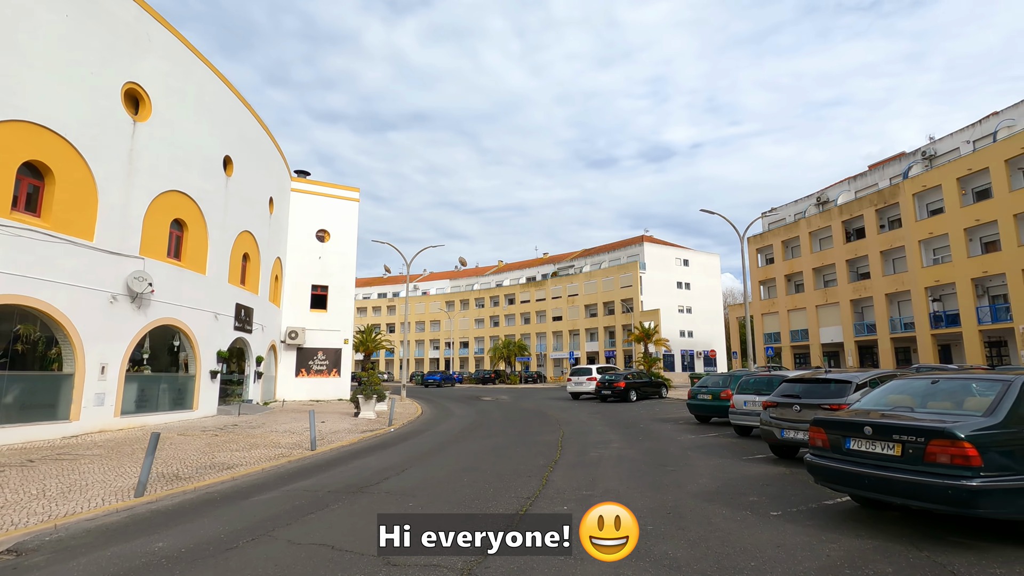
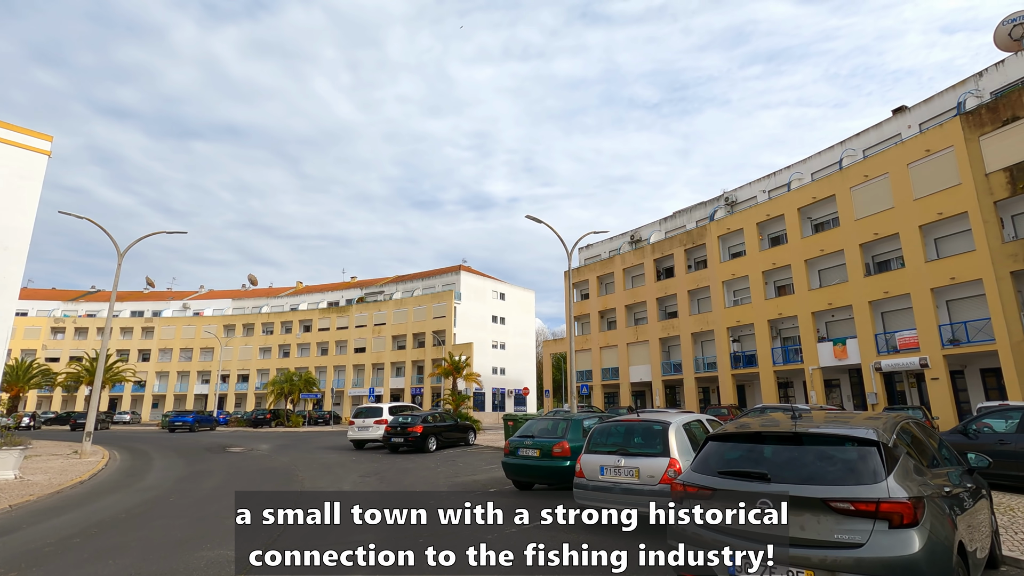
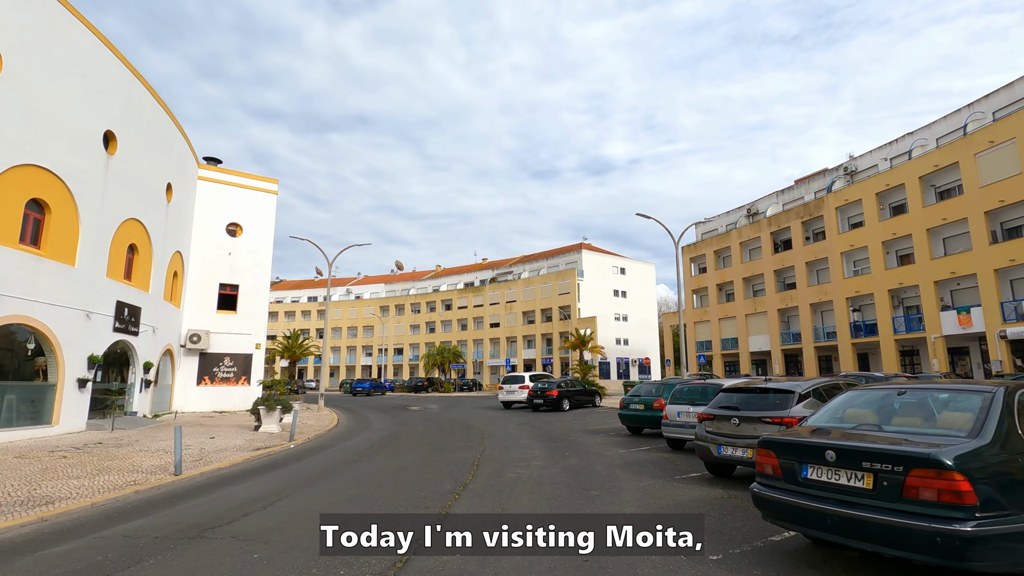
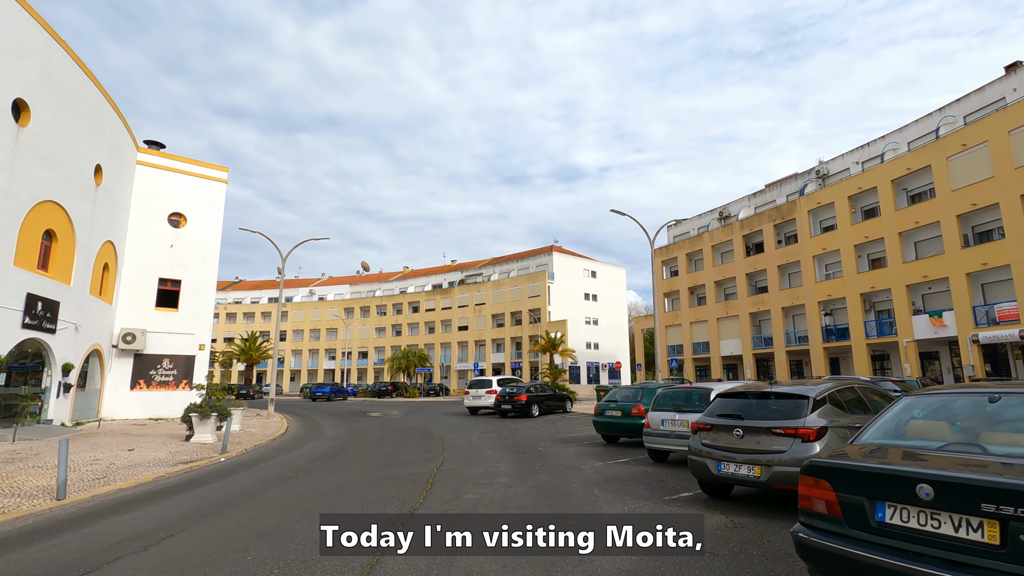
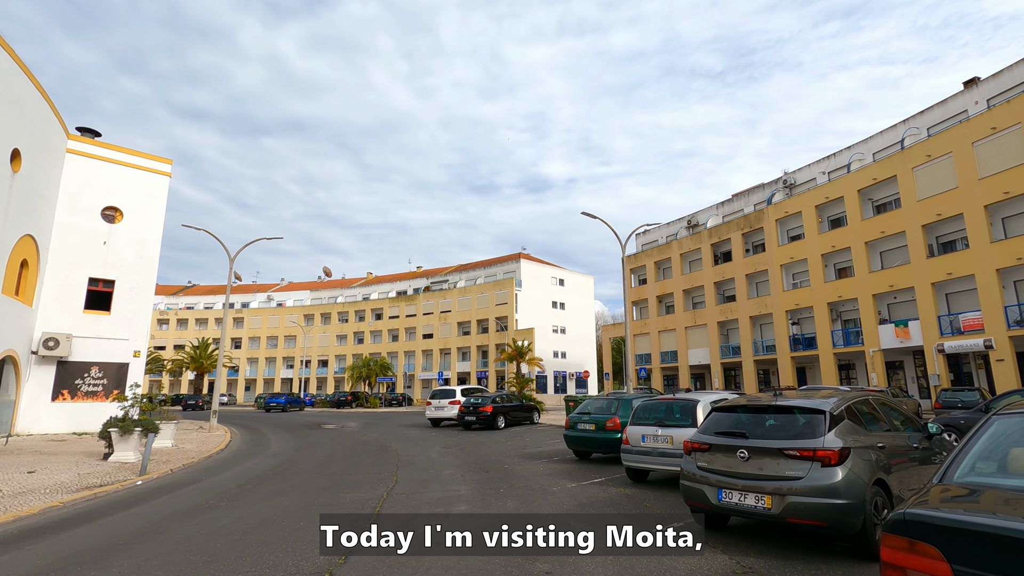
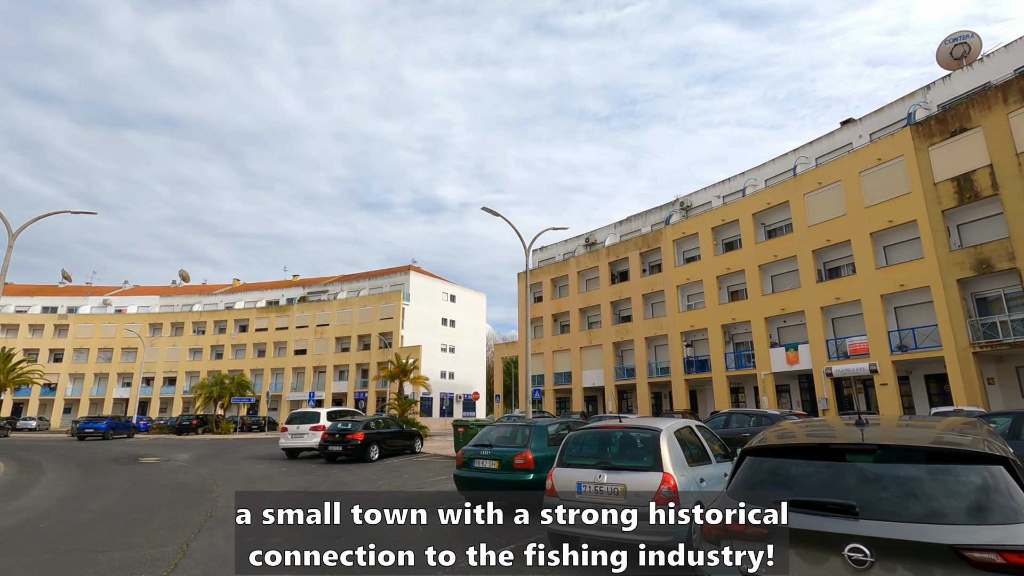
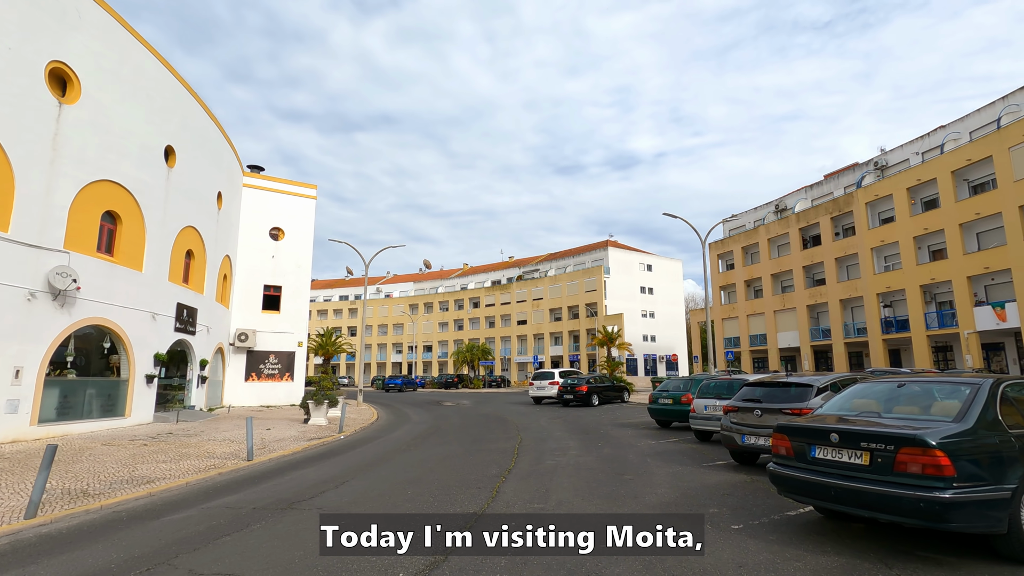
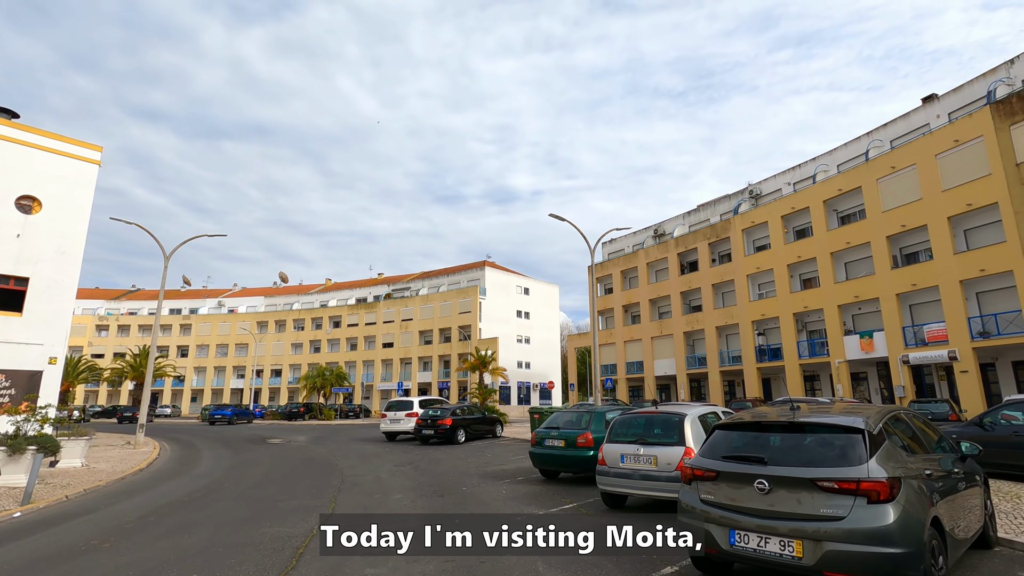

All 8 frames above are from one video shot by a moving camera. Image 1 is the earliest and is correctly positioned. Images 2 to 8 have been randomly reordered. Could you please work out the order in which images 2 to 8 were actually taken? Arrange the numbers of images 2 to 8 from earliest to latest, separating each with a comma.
7, 3, 4, 5, 8, 2, 6
